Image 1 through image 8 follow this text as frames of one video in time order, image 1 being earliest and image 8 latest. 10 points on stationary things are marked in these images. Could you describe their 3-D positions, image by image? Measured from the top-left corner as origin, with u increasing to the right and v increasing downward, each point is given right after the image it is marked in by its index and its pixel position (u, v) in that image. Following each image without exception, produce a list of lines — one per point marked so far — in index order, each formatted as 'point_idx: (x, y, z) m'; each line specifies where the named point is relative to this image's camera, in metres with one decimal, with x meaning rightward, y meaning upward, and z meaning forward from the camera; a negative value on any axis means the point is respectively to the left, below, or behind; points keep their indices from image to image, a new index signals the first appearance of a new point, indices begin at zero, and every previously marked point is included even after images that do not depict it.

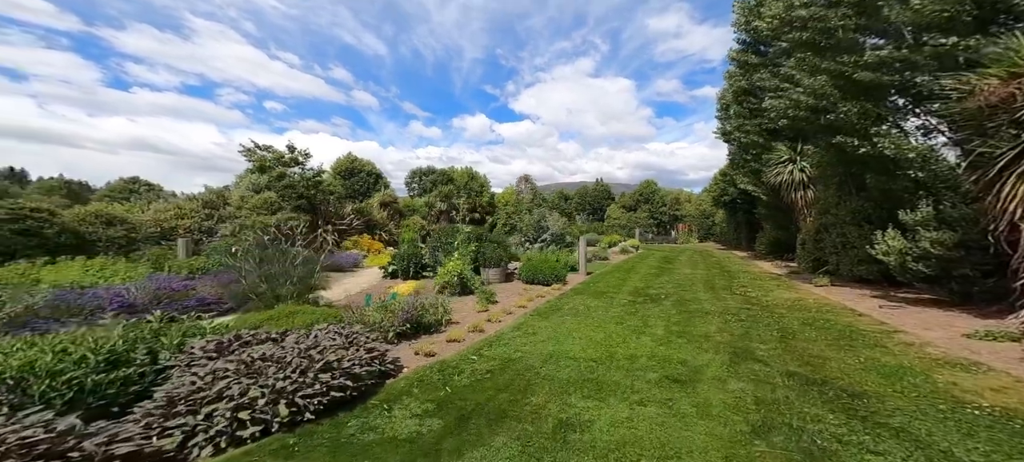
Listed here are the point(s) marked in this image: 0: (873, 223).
0: (+8.7, +0.2, +9.0) m
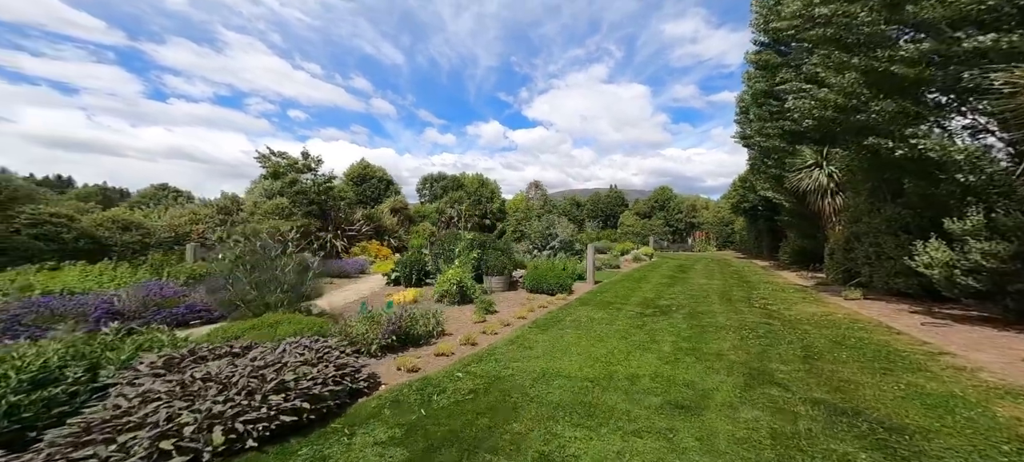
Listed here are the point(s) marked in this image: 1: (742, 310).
0: (+8.8, 0.0, +8.4) m
1: (+4.5, -1.6, +7.6) m
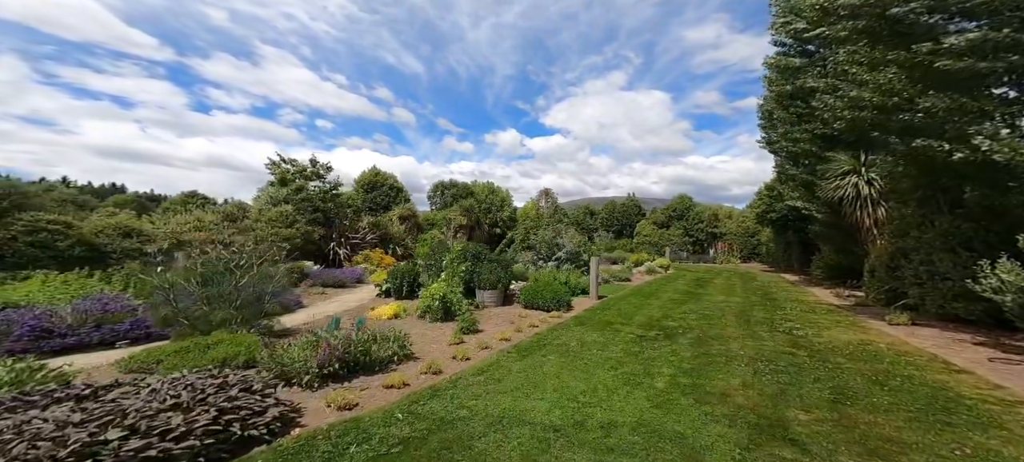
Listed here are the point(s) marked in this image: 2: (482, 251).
0: (+8.6, -0.3, +7.3) m
1: (+4.2, -1.8, +6.7) m
2: (-0.6, -0.4, +9.7) m
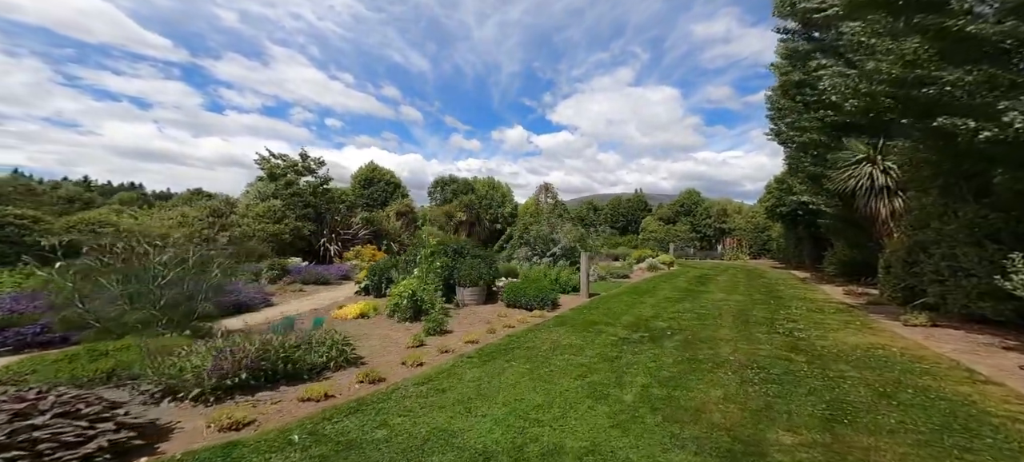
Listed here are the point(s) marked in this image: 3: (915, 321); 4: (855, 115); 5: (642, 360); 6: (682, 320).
0: (+8.1, -0.2, +6.6) m
1: (+3.8, -1.7, +6.1) m
2: (-1.0, -0.3, +9.2) m
3: (+7.5, -1.7, +7.5) m
4: (+8.3, +2.8, +9.6) m
5: (+1.7, -1.6, +5.0) m
6: (+3.3, -1.8, +7.8) m
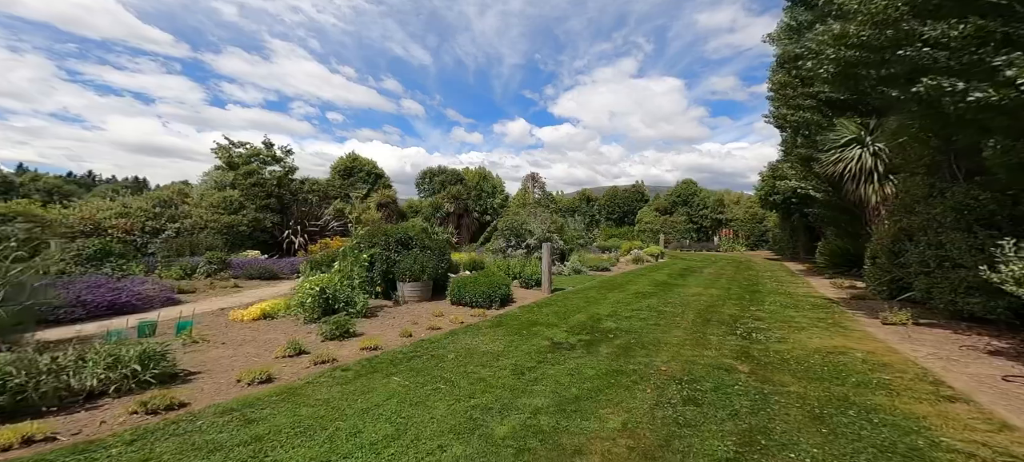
0: (+7.0, 0.0, +5.7) m
1: (+2.6, -1.5, +5.3) m
2: (-2.1, -0.1, +8.4) m
3: (+6.4, -1.5, +6.6) m
4: (+7.1, +3.1, +8.7) m
5: (+0.5, -1.5, +4.2) m
6: (+2.2, -1.6, +7.0) m
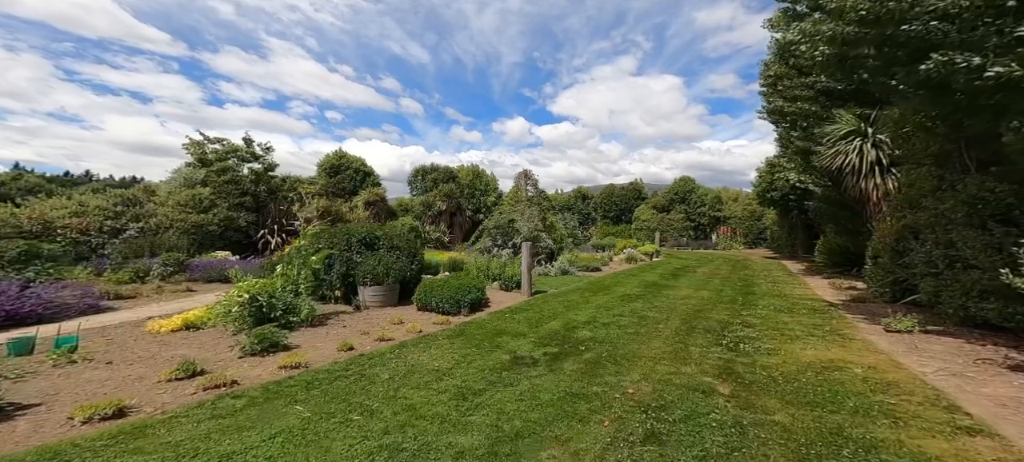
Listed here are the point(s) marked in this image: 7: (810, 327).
0: (+6.4, +0.1, +5.1) m
1: (+2.1, -1.5, +4.6) m
2: (-2.7, -0.1, +7.8) m
3: (+5.9, -1.4, +6.0) m
4: (+6.6, +3.1, +8.0) m
5: (0.0, -1.5, +3.6) m
6: (+1.7, -1.5, +6.4) m
7: (+4.8, -1.5, +6.4) m
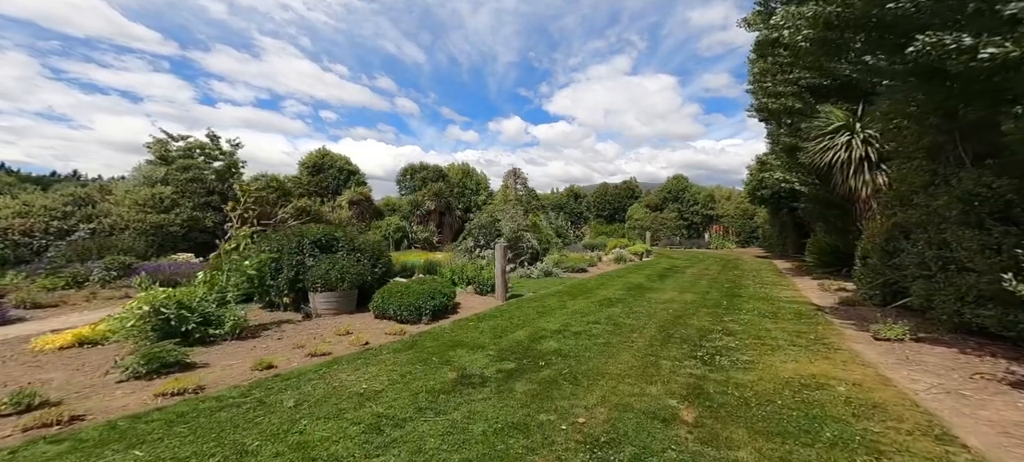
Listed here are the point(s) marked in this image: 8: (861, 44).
0: (+5.9, +0.1, +4.6) m
1: (+1.5, -1.5, +4.1) m
2: (-3.3, -0.1, +7.2) m
3: (+5.3, -1.4, +5.6) m
4: (+6.0, +3.1, +7.6) m
5: (-0.6, -1.5, +3.1) m
6: (+1.1, -1.6, +5.9) m
7: (+4.2, -1.5, +5.9) m
8: (+4.9, +2.6, +5.5) m
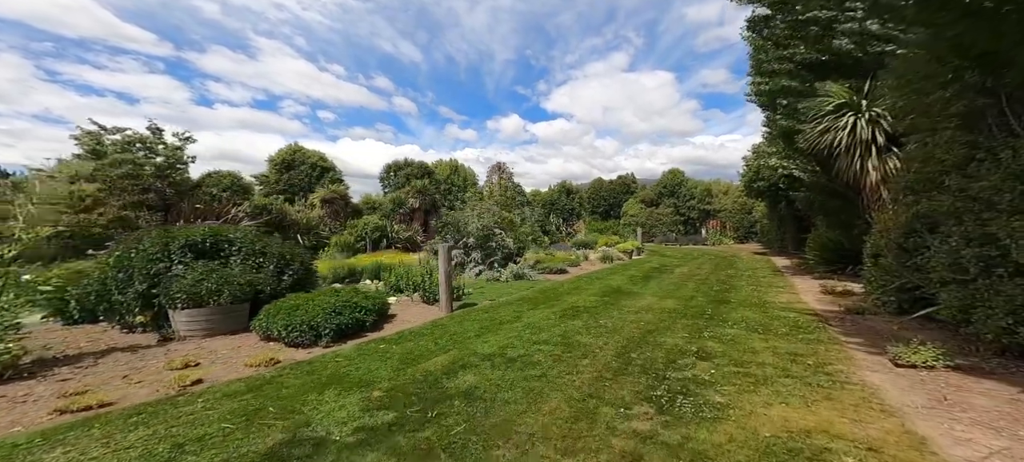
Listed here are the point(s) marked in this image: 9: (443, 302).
0: (+4.8, +0.2, +3.3) m
1: (+0.5, -1.4, +2.8) m
2: (-4.3, -0.1, +5.8) m
3: (+4.3, -1.3, +4.2) m
4: (+4.9, +3.2, +6.2) m
5: (-1.6, -1.5, +1.7) m
6: (+0.1, -1.5, +4.5) m
7: (+3.2, -1.4, +4.5) m
8: (+3.9, +2.7, +4.1) m
9: (-1.3, -1.3, +7.6) m
